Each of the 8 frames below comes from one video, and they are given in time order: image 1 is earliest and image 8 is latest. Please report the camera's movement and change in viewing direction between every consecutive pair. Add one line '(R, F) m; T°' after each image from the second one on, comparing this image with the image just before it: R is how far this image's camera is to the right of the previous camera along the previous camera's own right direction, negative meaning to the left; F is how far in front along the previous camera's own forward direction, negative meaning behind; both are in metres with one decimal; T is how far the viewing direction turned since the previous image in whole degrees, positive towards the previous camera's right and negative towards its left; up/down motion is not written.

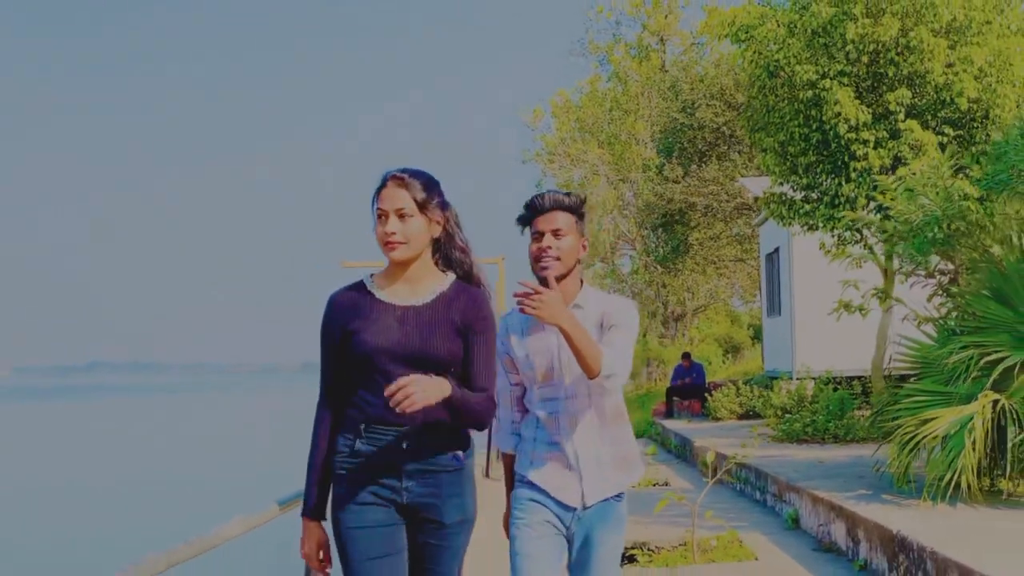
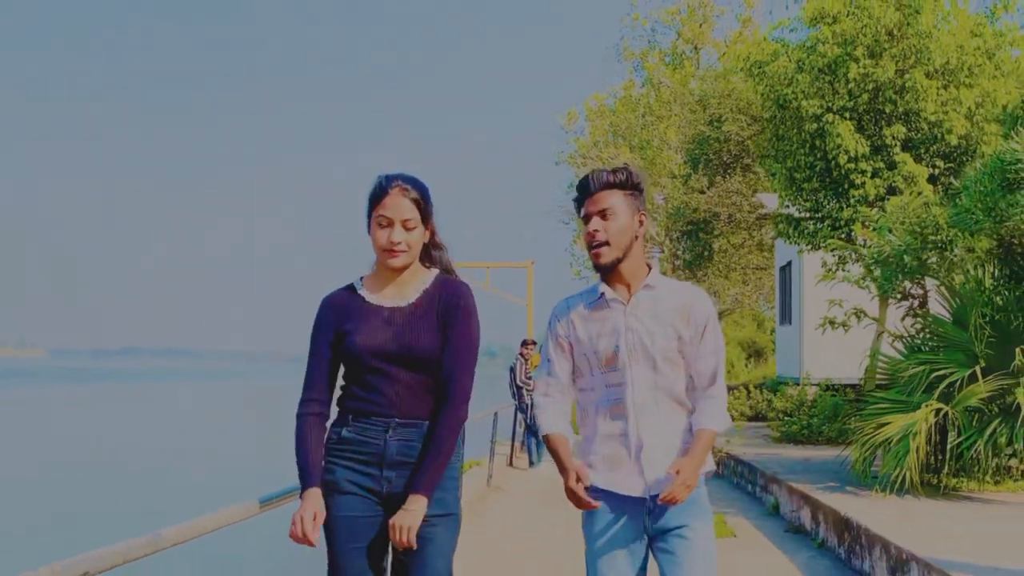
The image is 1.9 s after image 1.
(+0.1, -1.7) m; -1°
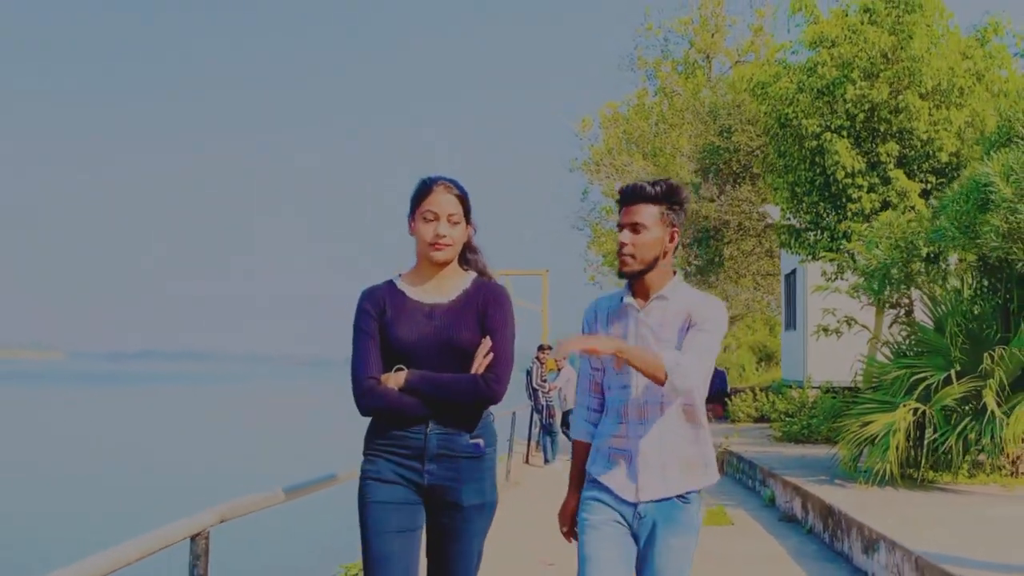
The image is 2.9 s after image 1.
(0.0, -1.1) m; -1°
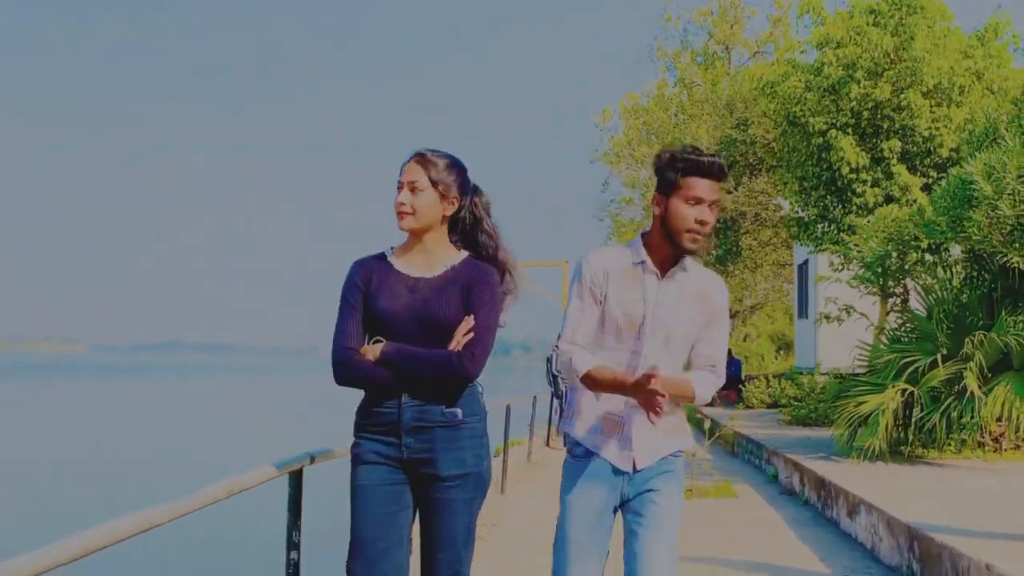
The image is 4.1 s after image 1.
(0.0, -1.0) m; -1°
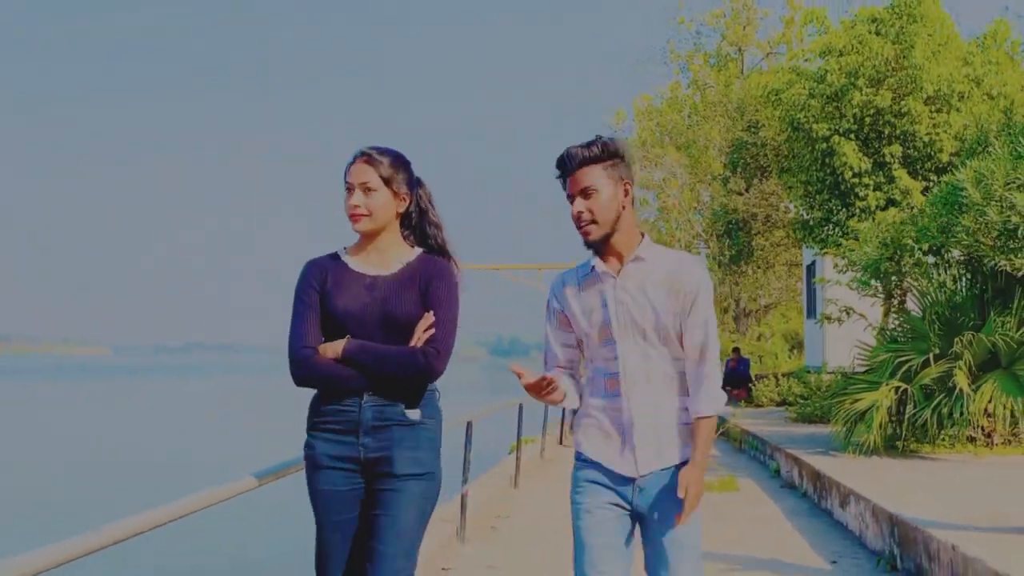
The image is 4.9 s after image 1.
(0.0, -0.7) m; -1°
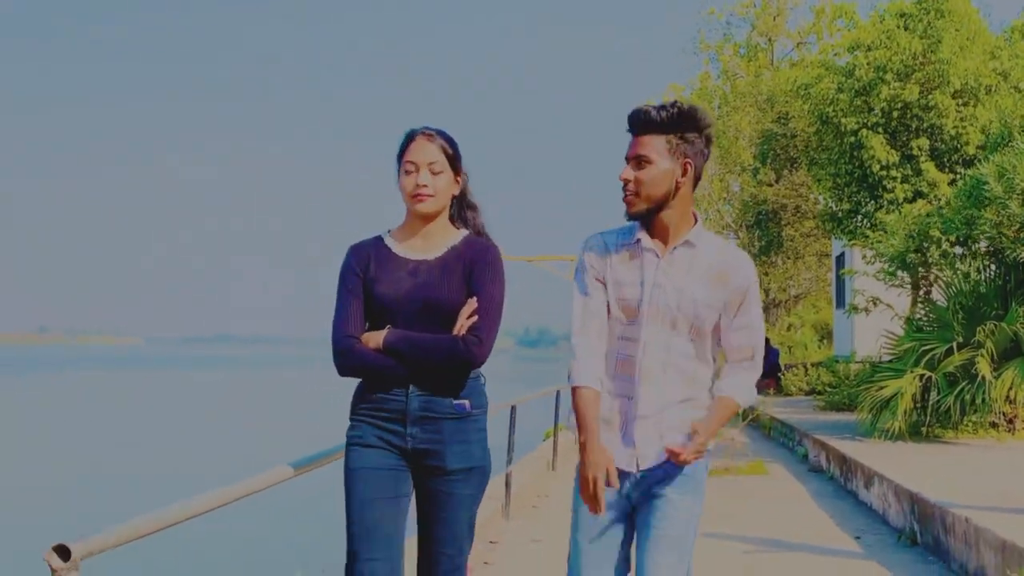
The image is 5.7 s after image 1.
(-0.1, -0.5) m; -1°
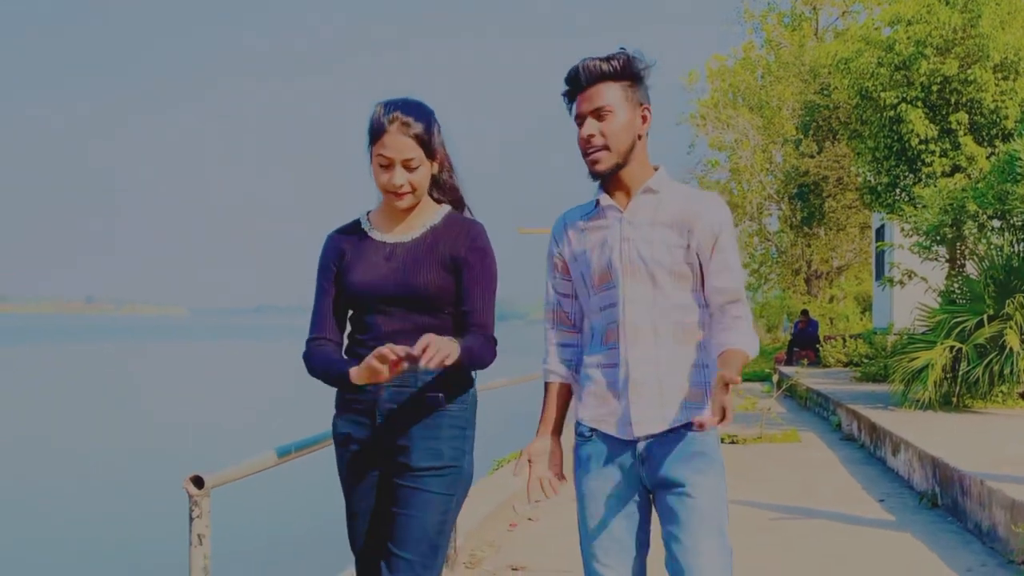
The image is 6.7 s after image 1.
(0.0, -0.5) m; -2°
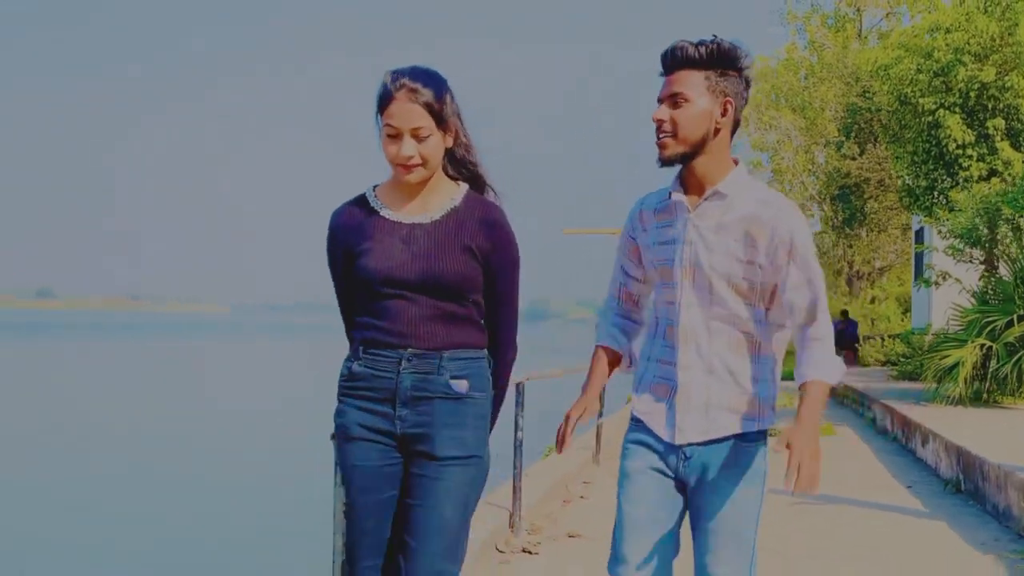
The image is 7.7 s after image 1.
(-0.1, -0.8) m; -2°
